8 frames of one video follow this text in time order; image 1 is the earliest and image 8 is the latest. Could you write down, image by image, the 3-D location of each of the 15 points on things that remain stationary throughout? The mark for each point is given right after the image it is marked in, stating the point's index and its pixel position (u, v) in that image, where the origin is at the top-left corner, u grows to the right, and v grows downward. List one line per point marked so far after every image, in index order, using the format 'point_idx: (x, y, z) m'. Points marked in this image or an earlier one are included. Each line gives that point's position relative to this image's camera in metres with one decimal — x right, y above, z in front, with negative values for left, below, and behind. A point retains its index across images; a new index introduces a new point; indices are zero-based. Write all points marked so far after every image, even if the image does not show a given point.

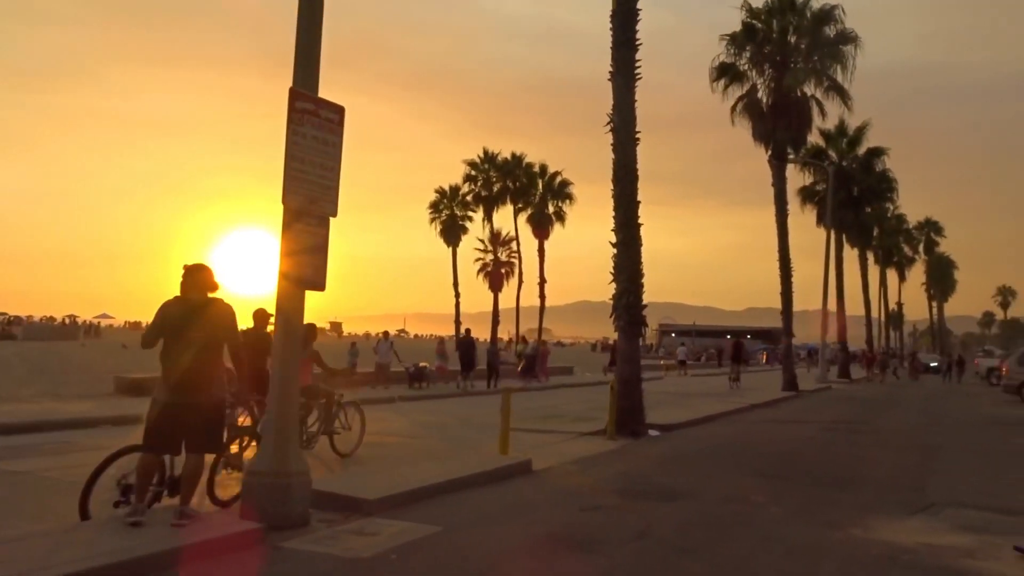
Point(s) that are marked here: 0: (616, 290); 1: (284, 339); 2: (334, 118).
0: (+1.8, 0.0, +17.7) m
1: (-1.9, -0.5, +8.3) m
2: (-1.5, +1.5, +8.5) m
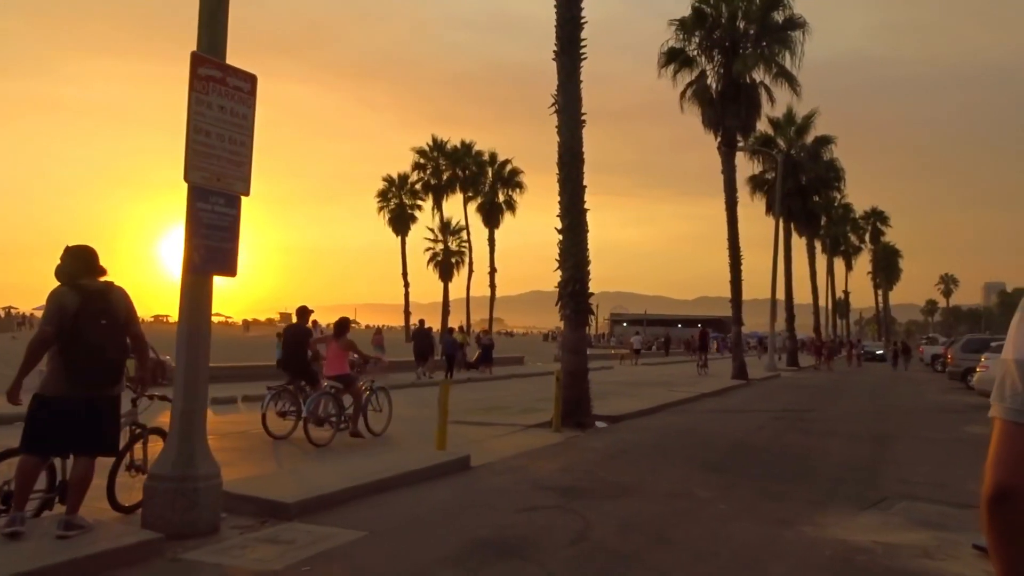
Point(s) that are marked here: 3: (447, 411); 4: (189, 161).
0: (+0.9, +0.2, +17.1) m
1: (-2.5, -0.4, +7.6) m
2: (-2.1, +1.6, +7.8) m
3: (-0.8, -1.5, +12.2) m
4: (-2.4, +0.9, +7.4) m
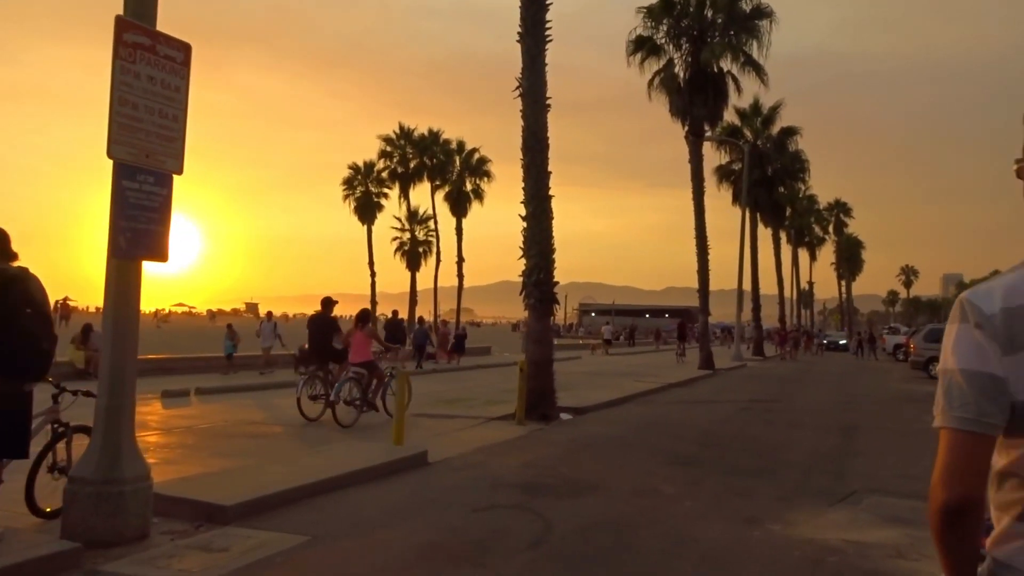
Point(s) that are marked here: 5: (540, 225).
0: (+0.2, +0.4, +16.6) m
1: (-2.8, -0.3, +7.0) m
2: (-2.4, +1.7, +7.2) m
3: (-1.3, -1.4, +11.7) m
4: (-2.7, +1.0, +6.8) m
5: (+0.5, +1.0, +16.5) m
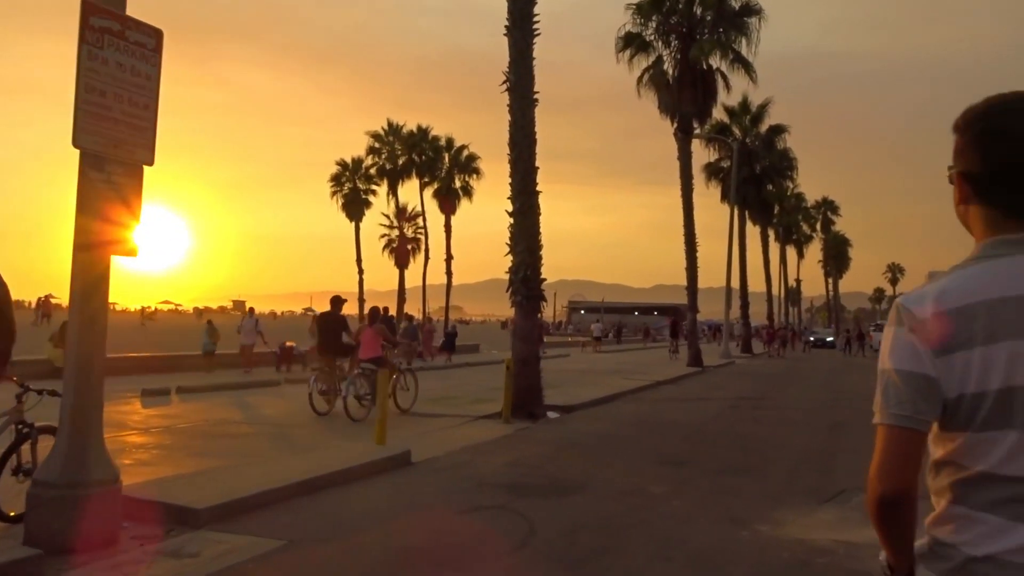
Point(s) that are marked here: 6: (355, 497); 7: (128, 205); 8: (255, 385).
0: (0.0, +0.4, +16.4) m
1: (-2.9, -0.2, +6.7) m
2: (-2.6, +1.7, +7.0) m
3: (-1.4, -1.3, +11.4) m
4: (-2.8, +1.1, +6.5) m
5: (+0.2, +1.1, +16.2) m
6: (-1.4, -1.9, +8.9) m
7: (-2.7, +0.6, +7.0) m
8: (-5.1, -1.9, +19.7) m
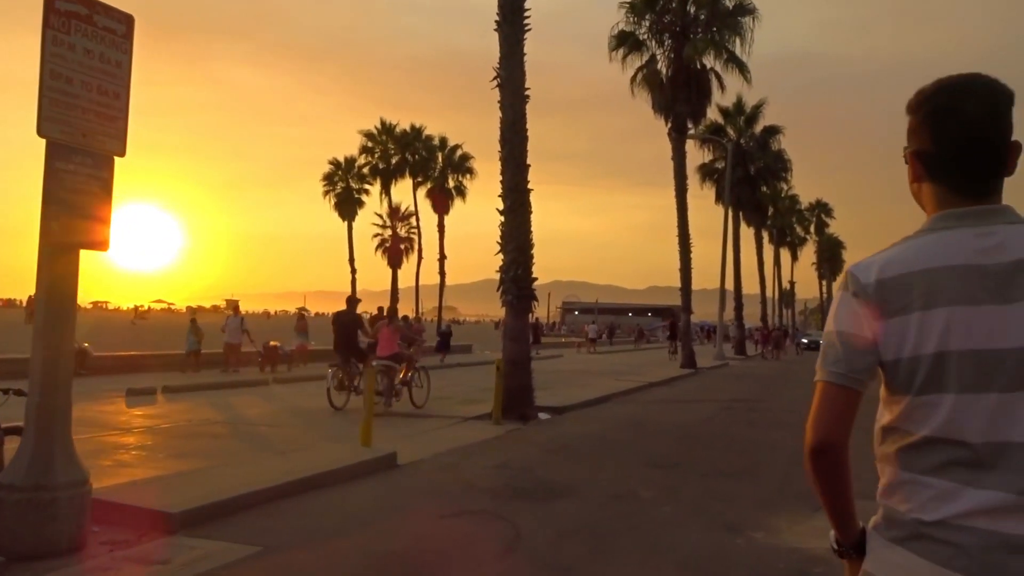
0: (-0.1, +0.4, +16.2) m
1: (-3.0, -0.2, +6.5) m
2: (-2.7, +1.8, +6.7) m
3: (-1.6, -1.3, +11.2) m
4: (-2.9, +1.1, +6.2) m
5: (+0.1, +1.1, +16.0) m
6: (-1.5, -1.8, +8.6) m
7: (-2.8, +0.6, +6.7) m
8: (-5.3, -1.9, +19.5) m
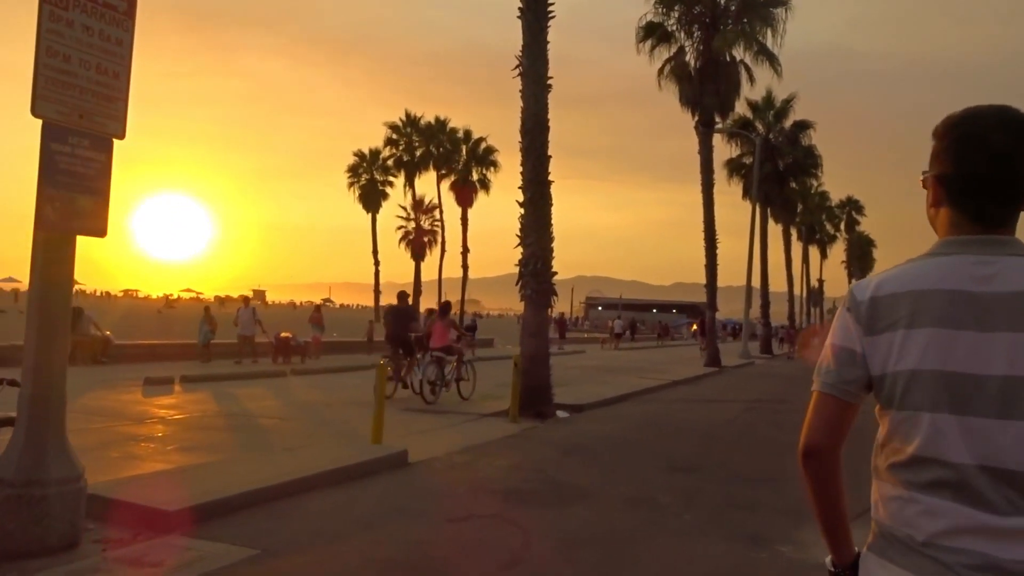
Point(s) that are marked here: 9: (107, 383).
0: (+0.2, +0.5, +15.8) m
1: (-2.9, -0.1, +6.2) m
2: (-2.5, +1.8, +6.4) m
3: (-1.4, -1.2, +10.9) m
4: (-2.8, +1.2, +6.0) m
5: (+0.4, +1.2, +15.7) m
6: (-1.4, -1.8, +8.4) m
7: (-2.7, +0.7, +6.4) m
8: (-5.0, -1.7, +19.3) m
9: (-7.3, -1.7, +17.9) m
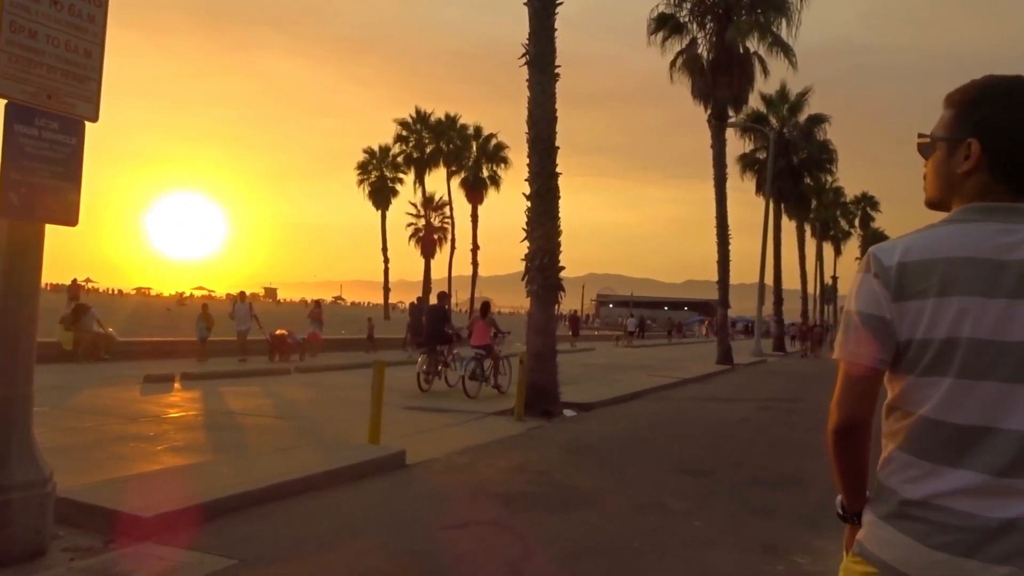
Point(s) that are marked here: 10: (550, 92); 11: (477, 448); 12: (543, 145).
0: (+0.3, +0.6, +15.4) m
1: (-3.0, -0.1, +5.8) m
2: (-2.6, +1.9, +6.0) m
3: (-1.4, -1.2, +10.5) m
4: (-2.9, +1.2, +5.6) m
5: (+0.5, +1.3, +15.2) m
6: (-1.4, -1.7, +7.9) m
7: (-2.7, +0.7, +6.0) m
8: (-4.8, -1.6, +18.9) m
9: (-7.2, -1.6, +17.5) m
10: (+0.6, +3.0, +15.2) m
11: (-0.4, -1.8, +11.0) m
12: (+0.5, +2.2, +15.2) m
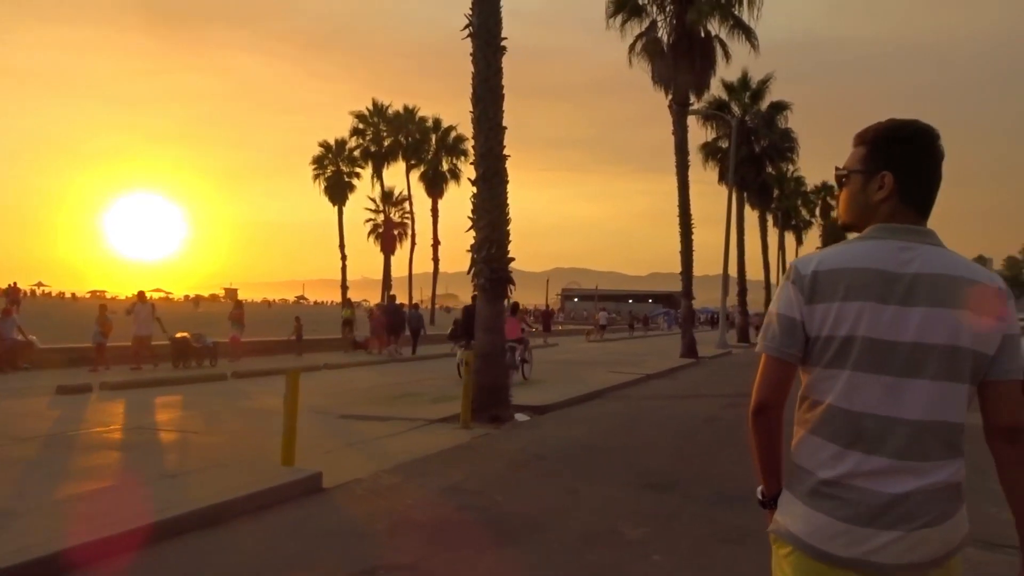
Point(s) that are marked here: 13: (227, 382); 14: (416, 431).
0: (-0.5, +0.7, +14.1) m
1: (-3.4, -0.1, +4.4) m
2: (-3.1, +1.9, +4.6) m
3: (-2.0, -1.1, +9.1) m
4: (-3.3, +1.2, +4.1) m
5: (-0.3, +1.4, +13.9) m
6: (-1.9, -1.7, +6.6) m
7: (-3.2, +0.7, +4.6) m
8: (-5.7, -1.6, +17.4) m
9: (-8.0, -1.7, +15.9) m
10: (-0.3, +3.1, +13.9) m
11: (-1.0, -1.7, +9.6) m
12: (-0.3, +2.3, +13.8) m
13: (-5.2, -1.7, +18.0) m
14: (-1.2, -1.8, +12.2) m
